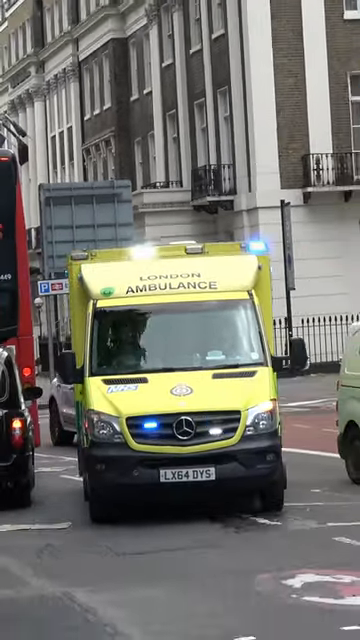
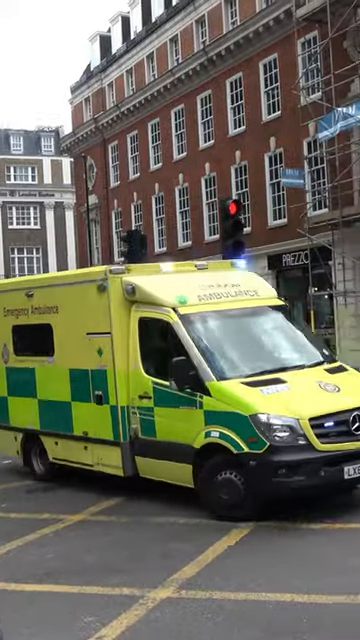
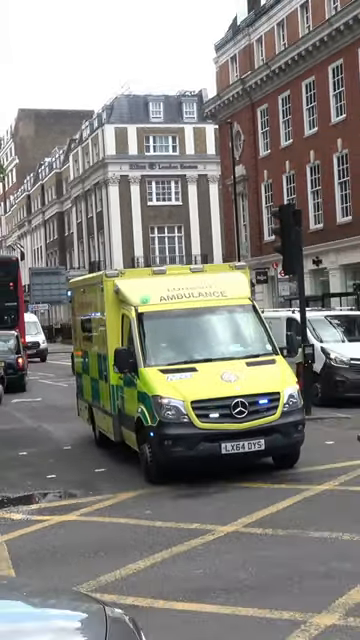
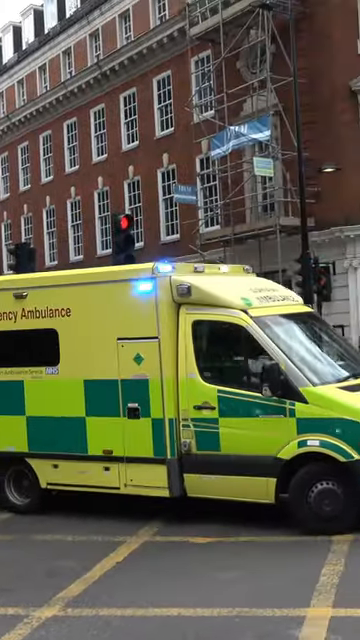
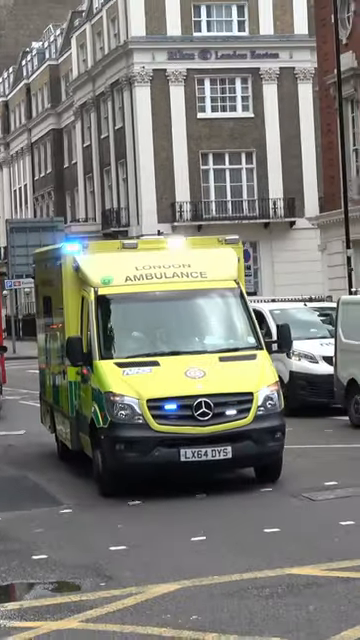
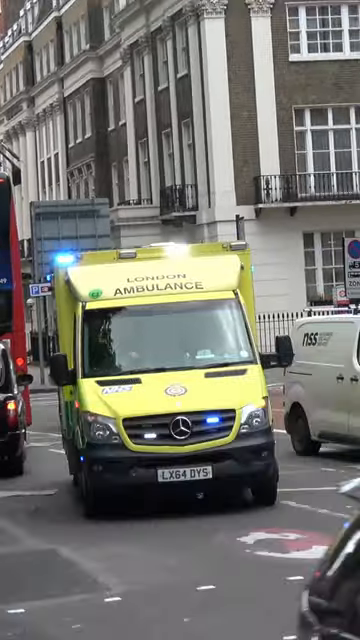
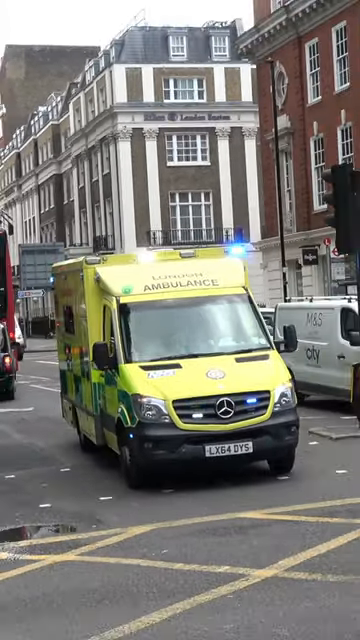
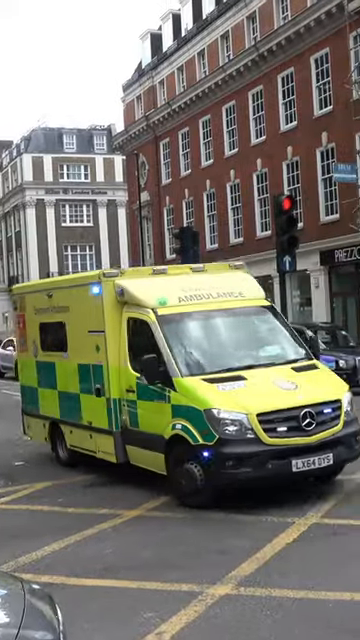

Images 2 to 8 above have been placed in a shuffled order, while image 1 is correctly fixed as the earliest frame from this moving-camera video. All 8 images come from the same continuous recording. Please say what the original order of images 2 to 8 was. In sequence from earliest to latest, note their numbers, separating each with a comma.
6, 5, 7, 3, 8, 2, 4
